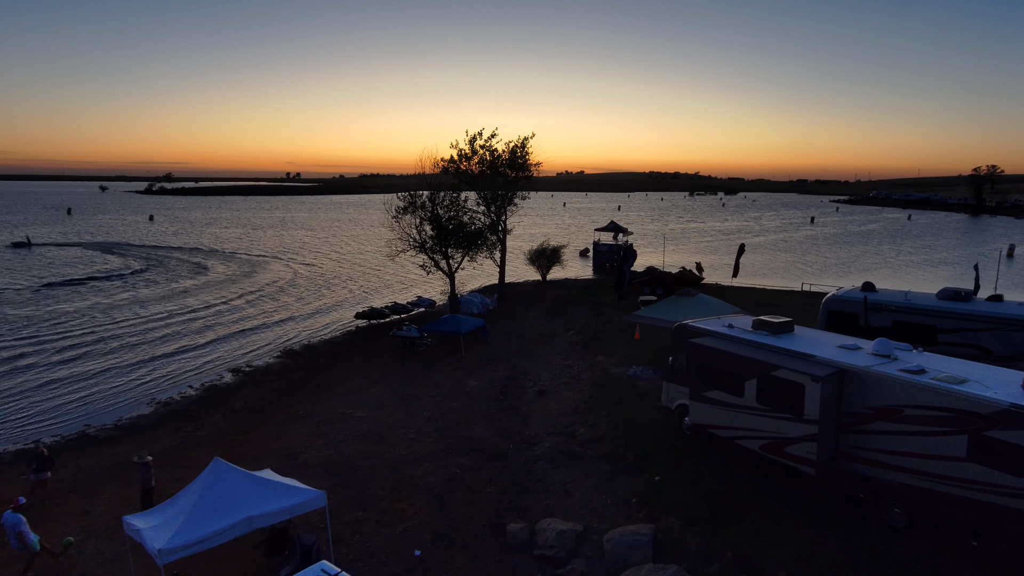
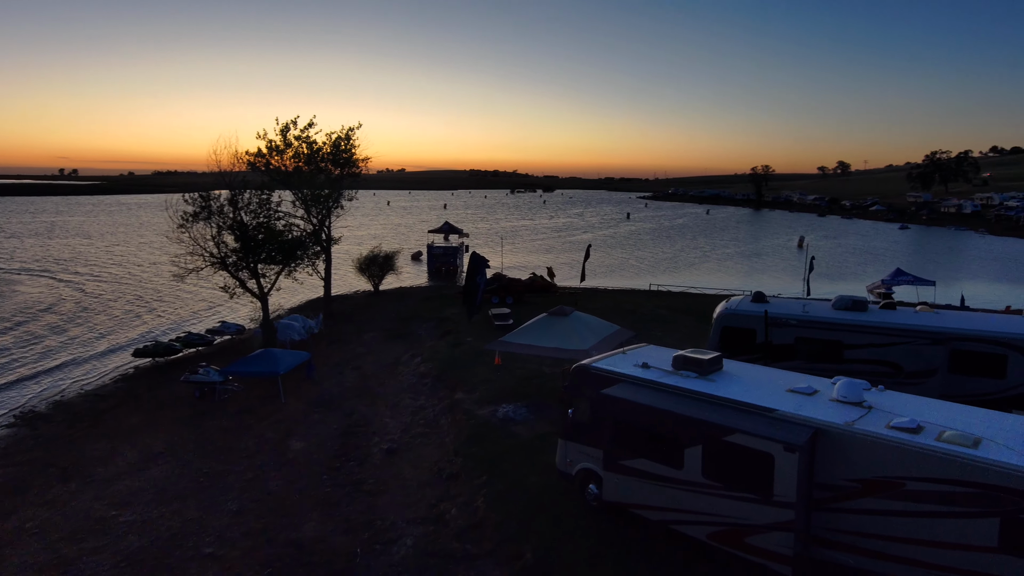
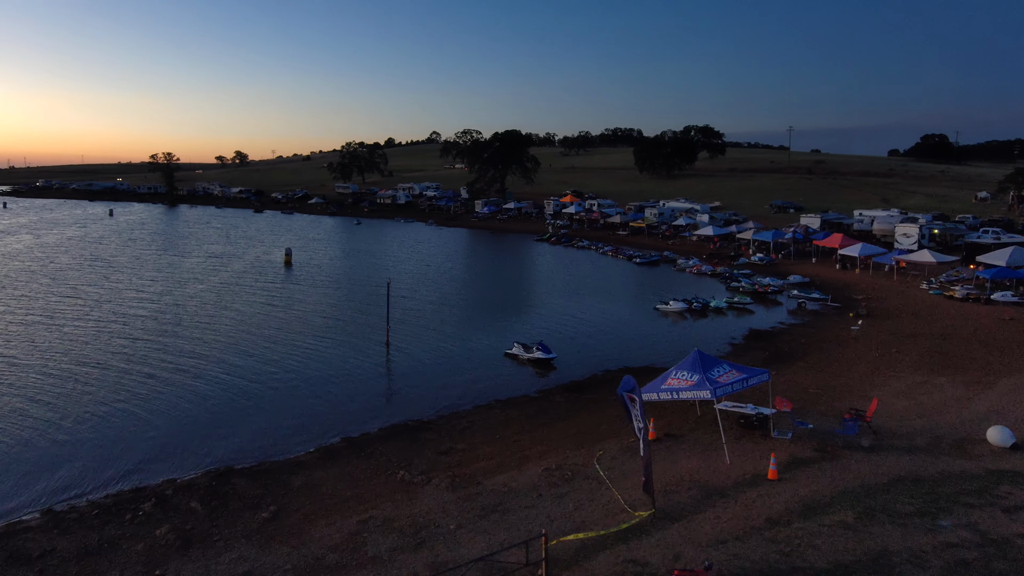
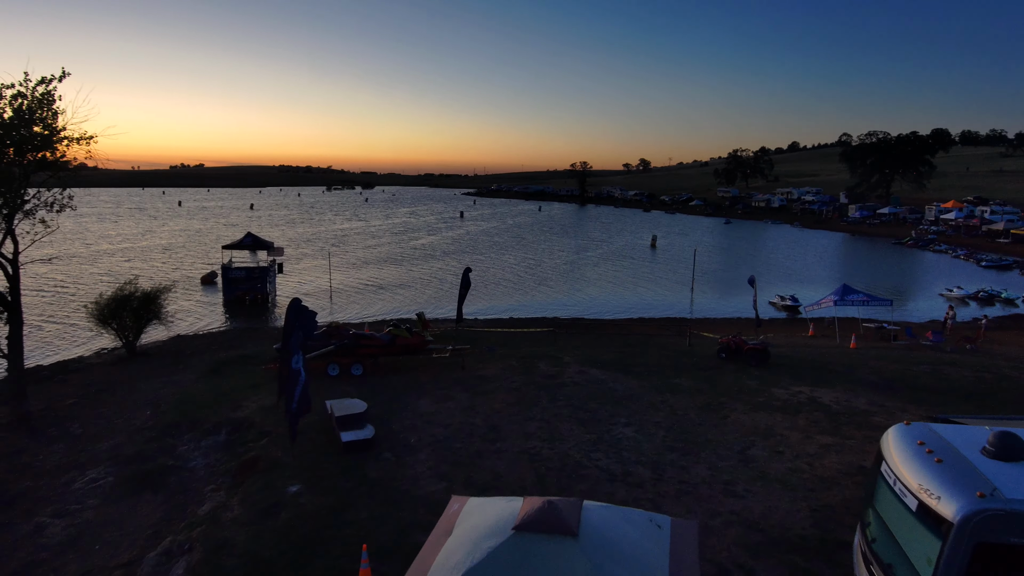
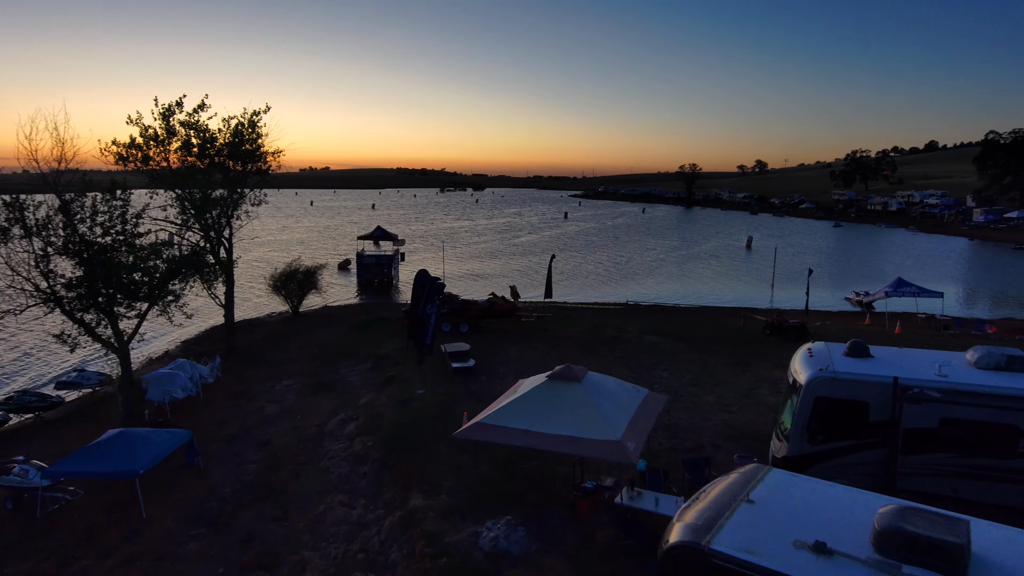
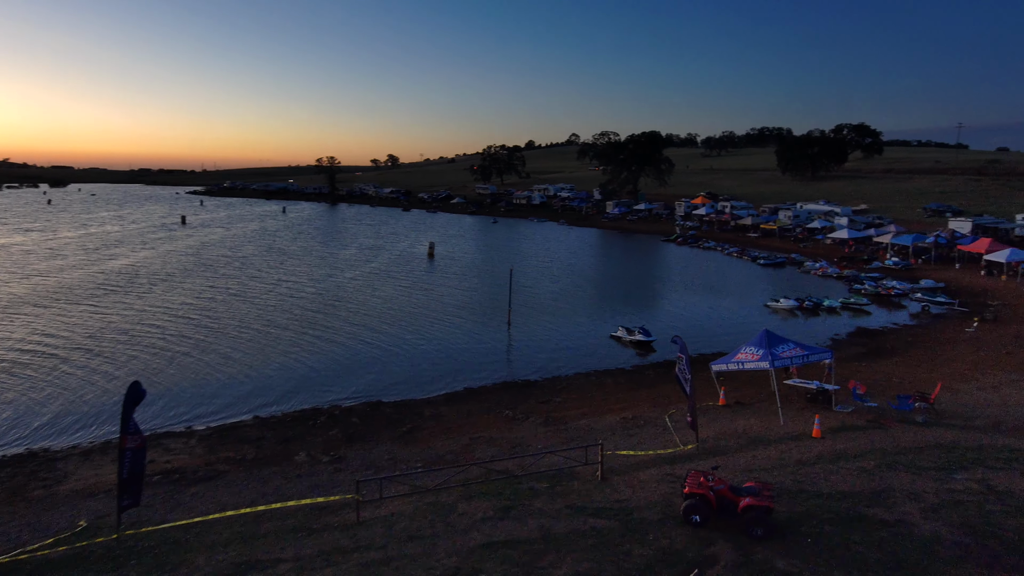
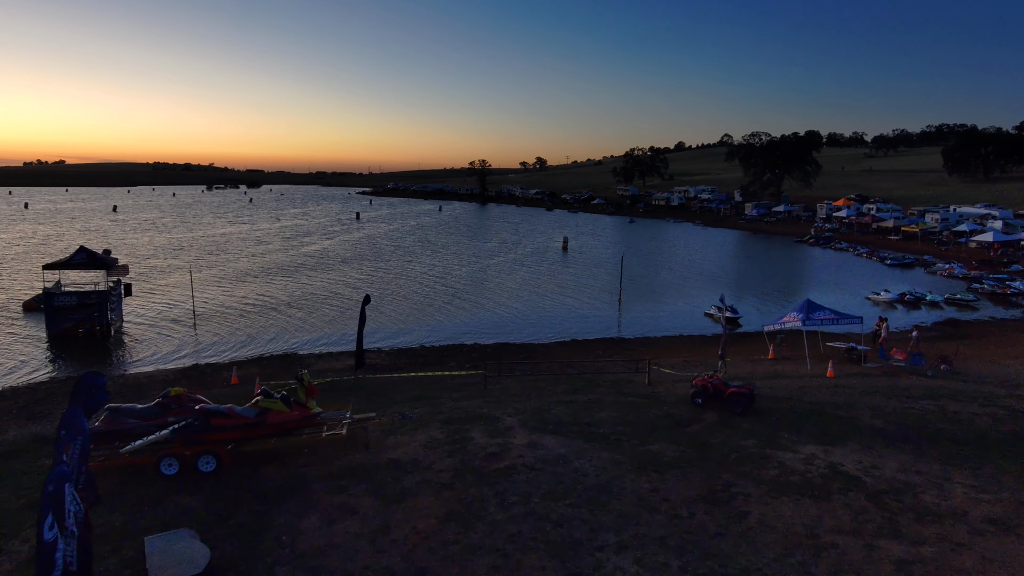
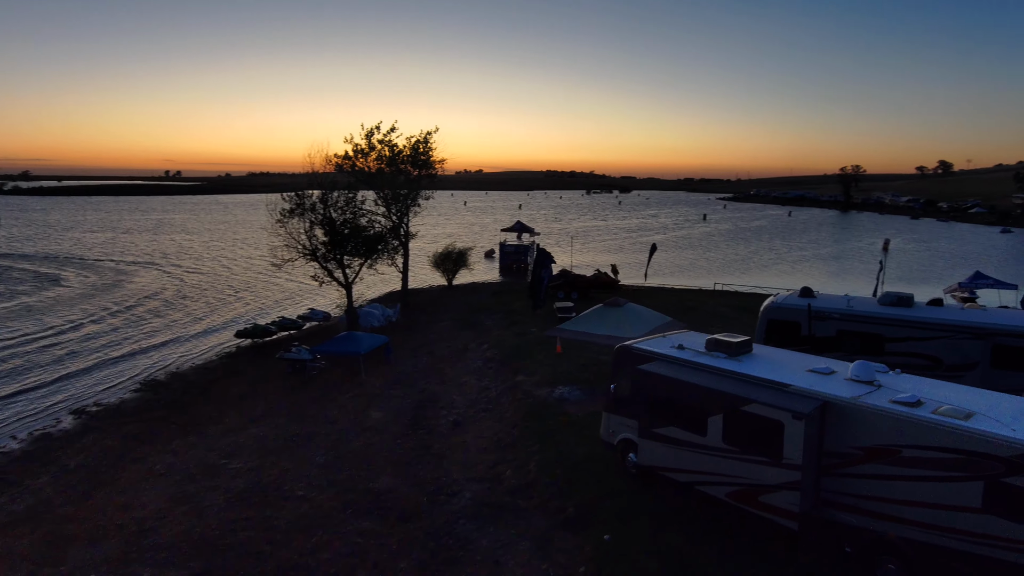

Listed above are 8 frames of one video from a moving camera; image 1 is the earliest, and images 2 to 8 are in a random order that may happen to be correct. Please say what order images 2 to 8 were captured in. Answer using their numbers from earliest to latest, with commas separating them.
8, 2, 5, 4, 7, 6, 3
